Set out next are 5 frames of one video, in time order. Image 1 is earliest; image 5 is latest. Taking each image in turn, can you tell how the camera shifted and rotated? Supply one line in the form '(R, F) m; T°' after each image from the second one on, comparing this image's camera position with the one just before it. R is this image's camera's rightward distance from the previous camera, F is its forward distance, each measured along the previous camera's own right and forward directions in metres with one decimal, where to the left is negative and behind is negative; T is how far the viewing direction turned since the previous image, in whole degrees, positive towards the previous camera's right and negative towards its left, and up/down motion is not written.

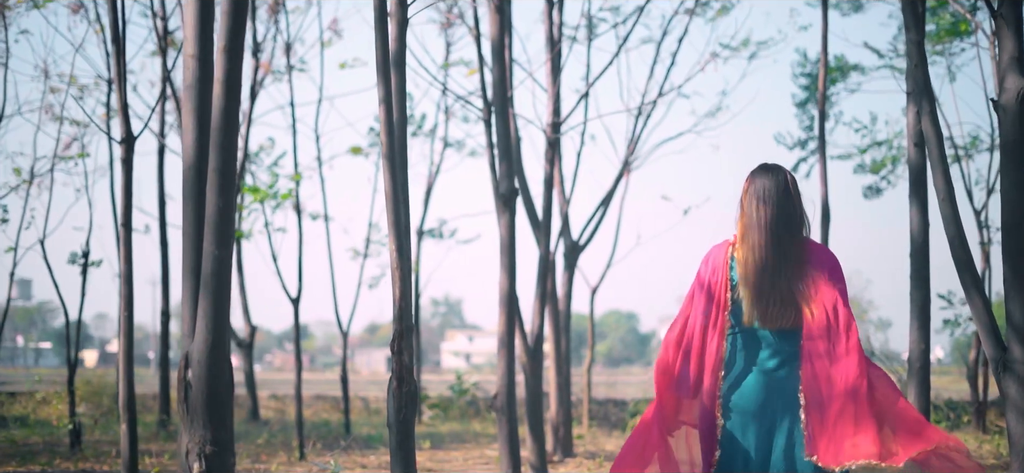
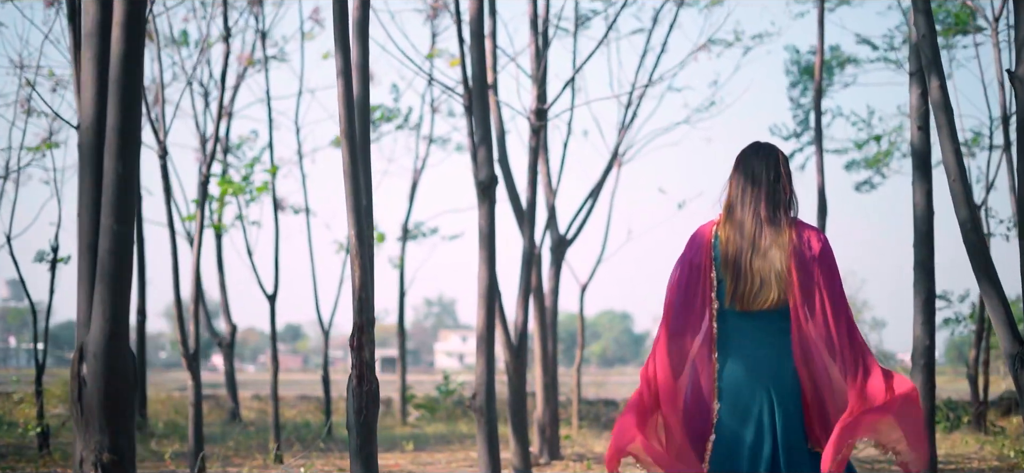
(+0.1, +0.5) m; 0°
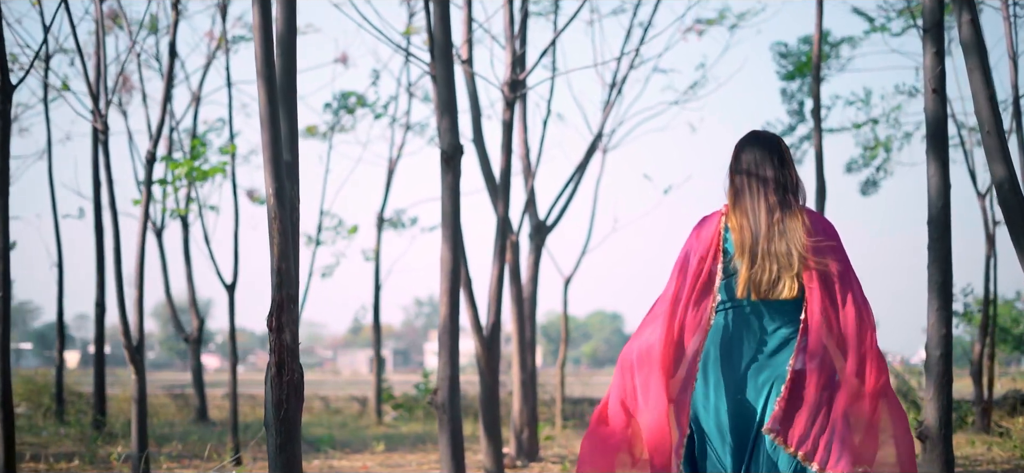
(+0.2, +0.9) m; 0°
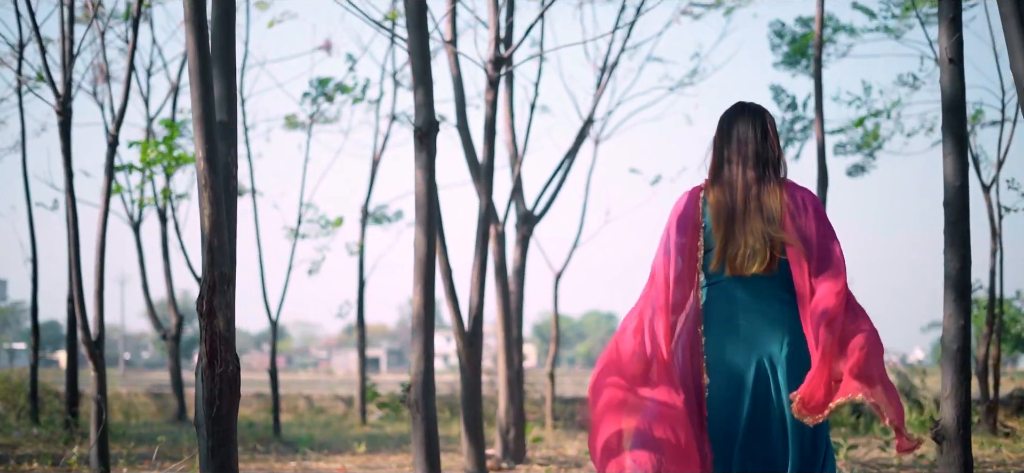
(+0.1, +0.6) m; 0°
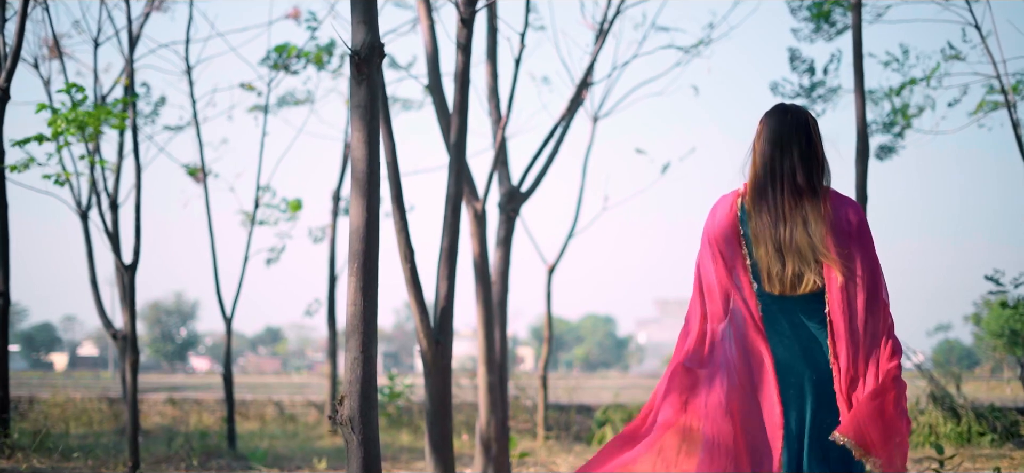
(+0.1, +1.7) m; 0°
